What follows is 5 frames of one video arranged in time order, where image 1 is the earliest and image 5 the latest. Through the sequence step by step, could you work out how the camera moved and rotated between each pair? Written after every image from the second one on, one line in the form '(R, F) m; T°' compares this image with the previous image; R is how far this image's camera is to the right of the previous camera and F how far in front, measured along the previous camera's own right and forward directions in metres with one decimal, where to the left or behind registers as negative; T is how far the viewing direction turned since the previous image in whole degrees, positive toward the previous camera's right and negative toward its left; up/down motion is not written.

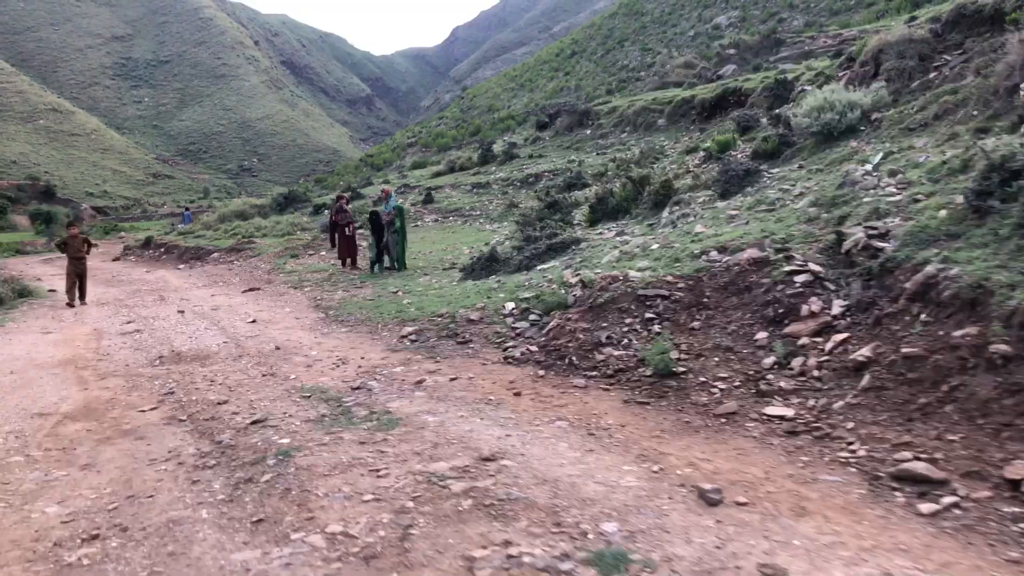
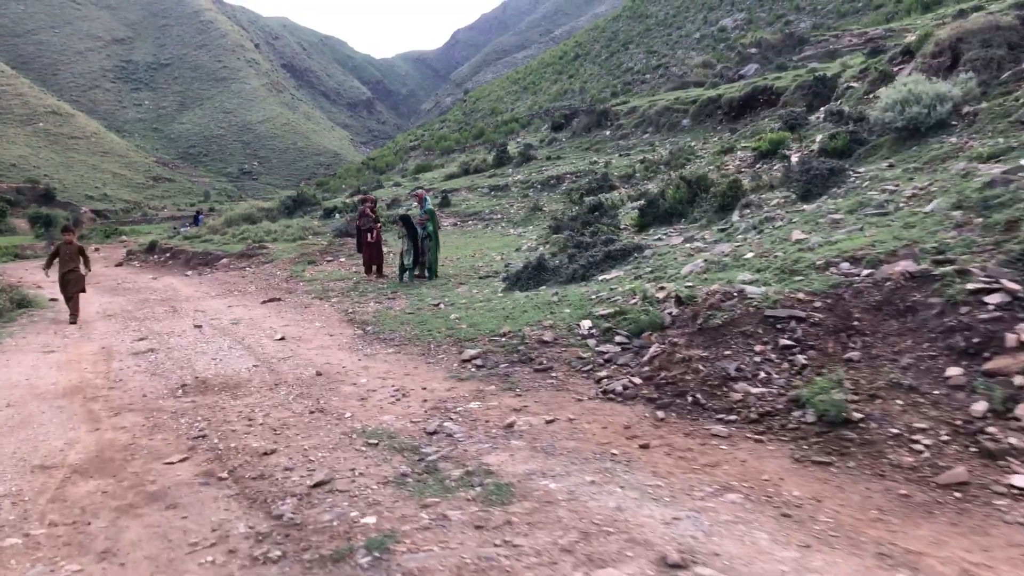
(-0.6, +1.0) m; 0°
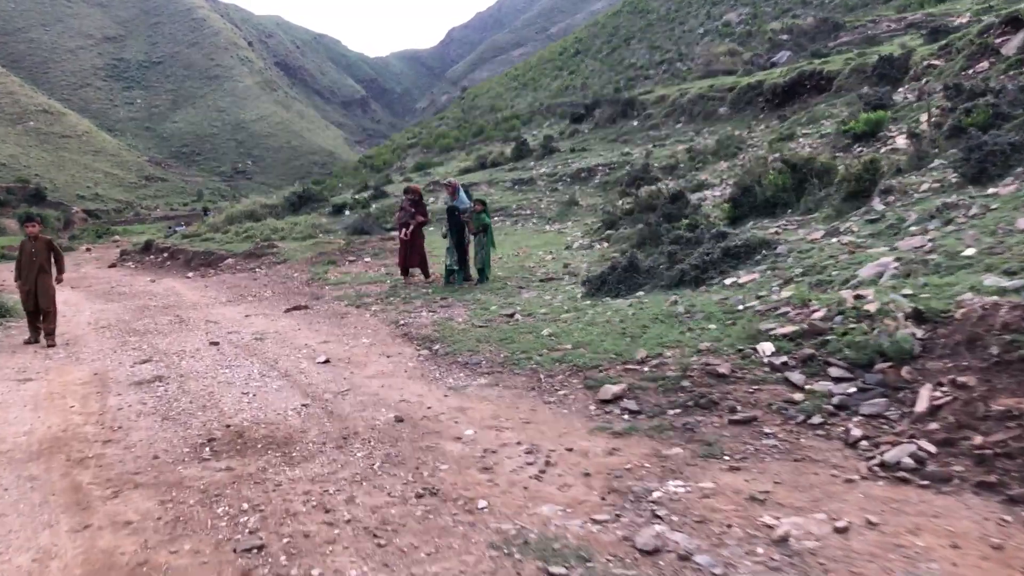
(-0.9, +1.8) m; 0°
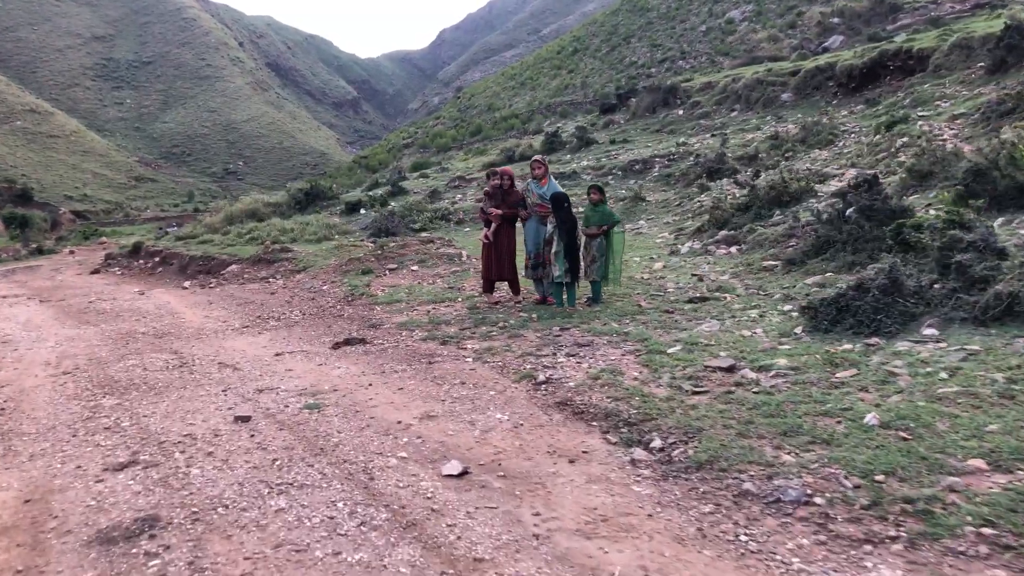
(-1.3, +3.0) m; +1°
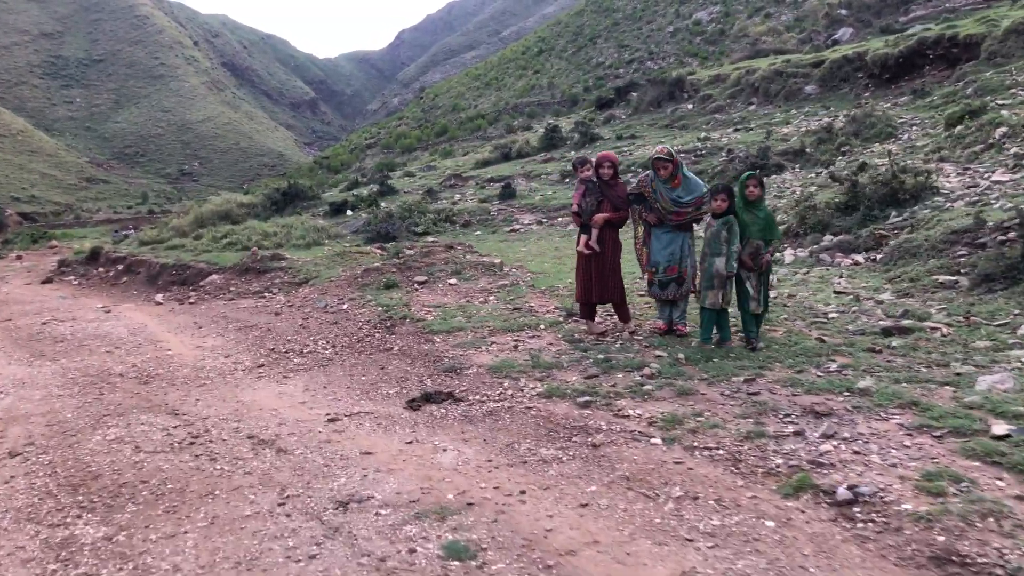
(-1.1, +2.1) m; +3°
